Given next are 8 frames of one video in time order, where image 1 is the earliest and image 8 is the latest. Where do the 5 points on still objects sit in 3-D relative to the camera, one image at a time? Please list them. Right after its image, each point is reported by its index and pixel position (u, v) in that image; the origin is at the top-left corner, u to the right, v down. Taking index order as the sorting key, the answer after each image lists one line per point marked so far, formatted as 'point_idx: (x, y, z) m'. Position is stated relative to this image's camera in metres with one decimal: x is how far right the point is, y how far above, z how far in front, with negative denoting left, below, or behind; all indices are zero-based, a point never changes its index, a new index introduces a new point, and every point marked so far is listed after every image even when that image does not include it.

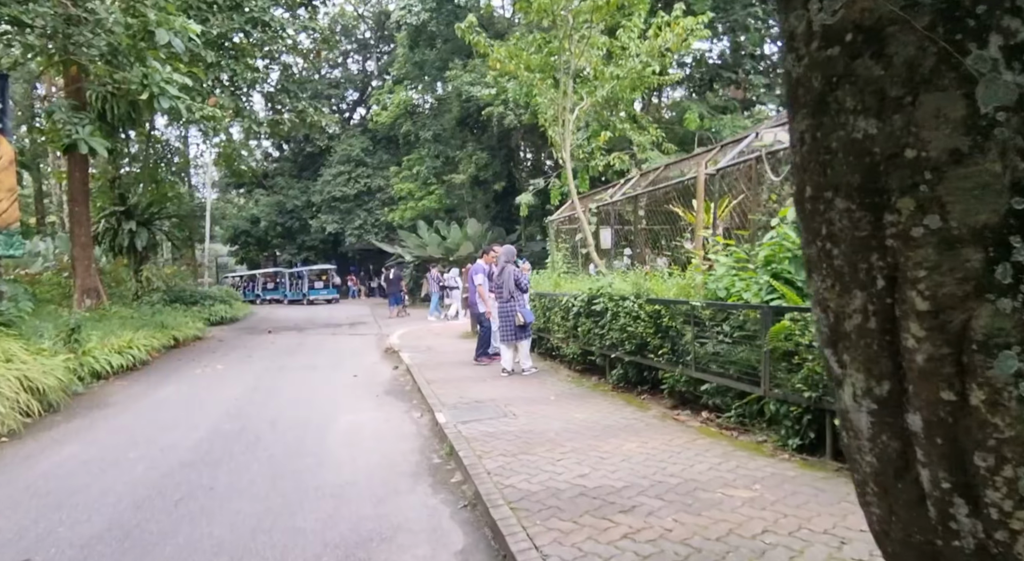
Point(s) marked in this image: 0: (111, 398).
0: (-5.3, -1.6, +8.3) m
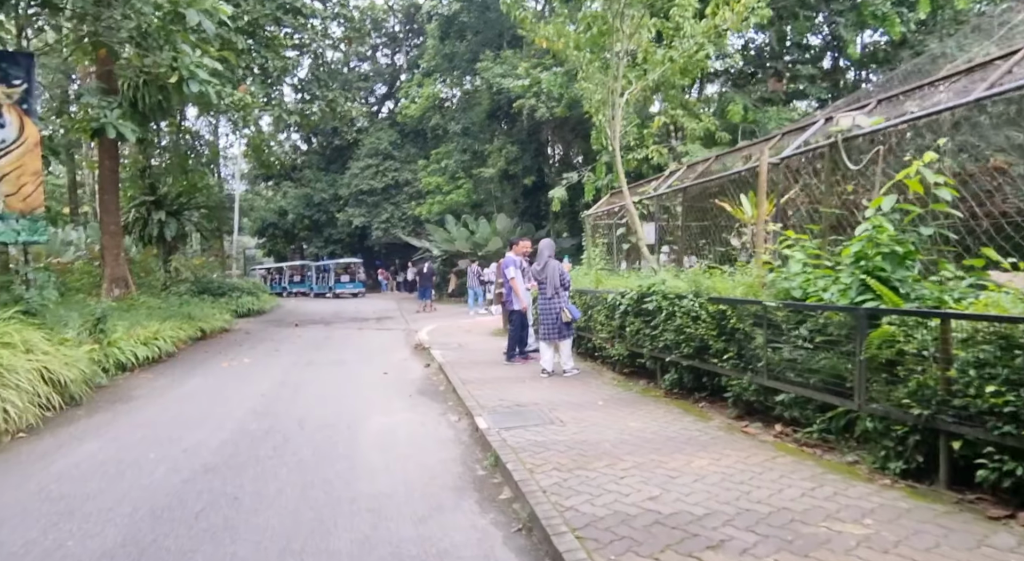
0: (-4.8, -1.4, +8.0) m
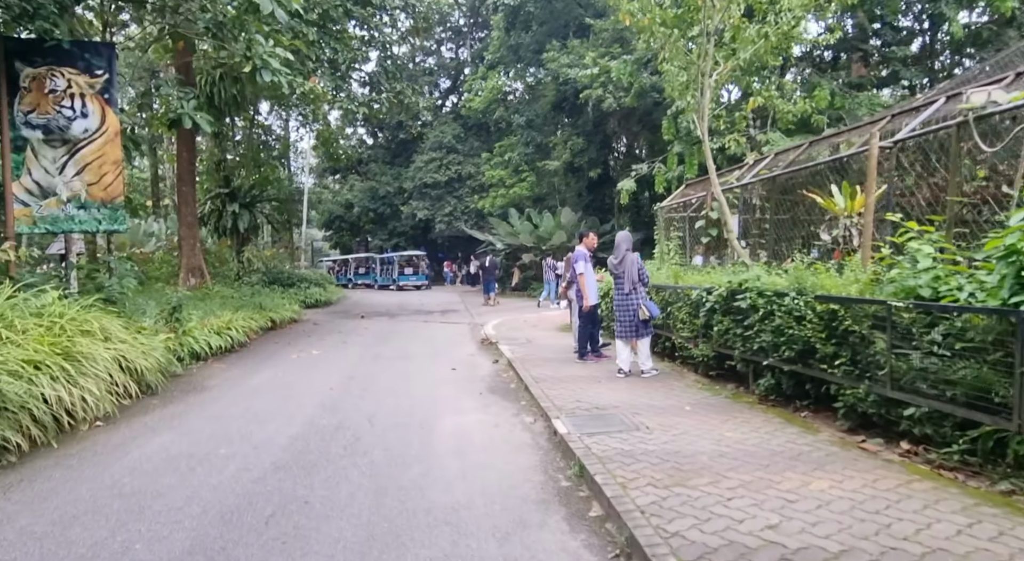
0: (-3.9, -1.3, +8.0) m
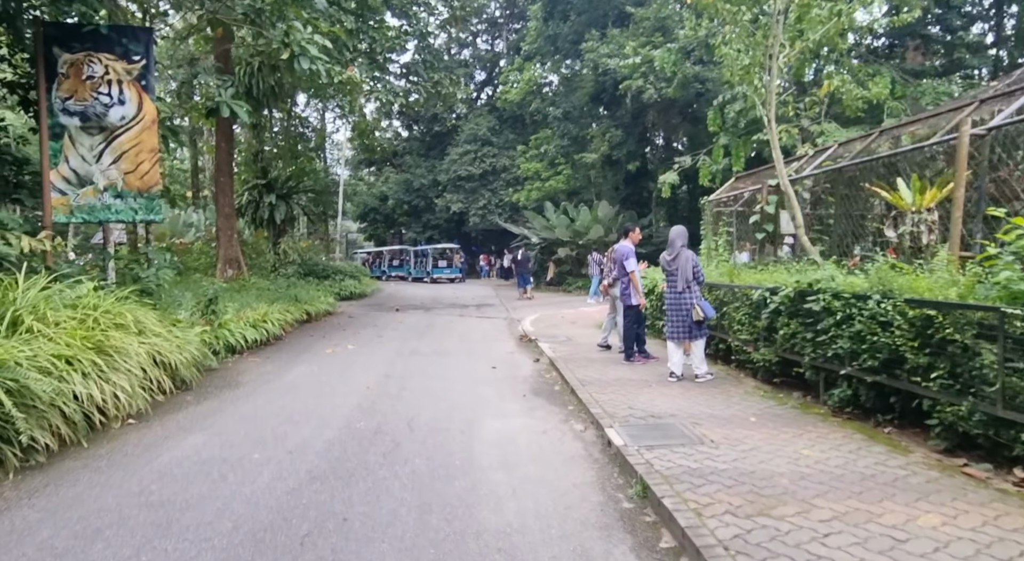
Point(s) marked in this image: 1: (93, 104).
0: (-3.3, -1.2, +7.8) m
1: (-5.0, +2.1, +7.5) m
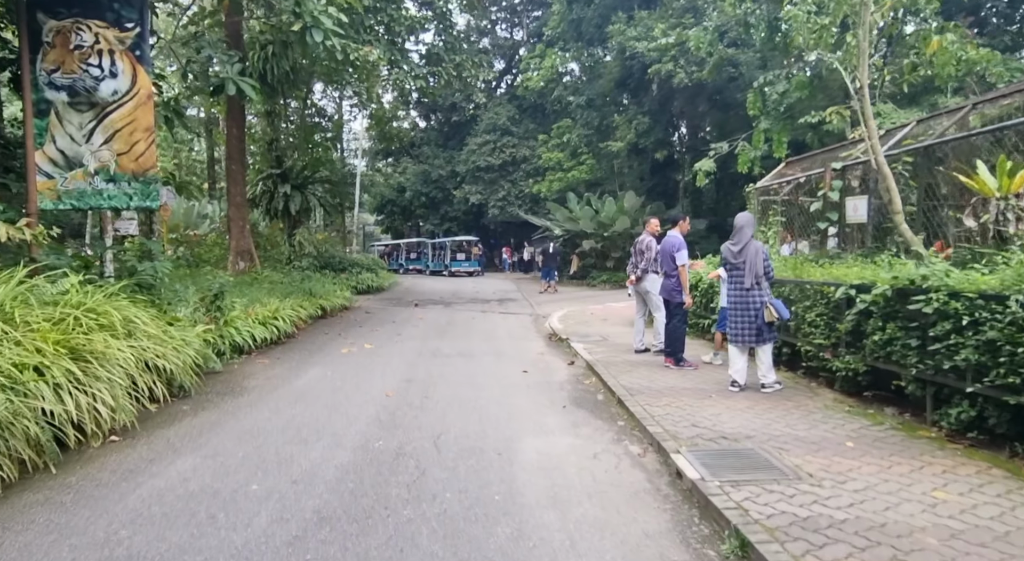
0: (-2.9, -1.1, +7.0) m
1: (-4.6, +2.2, +6.7) m
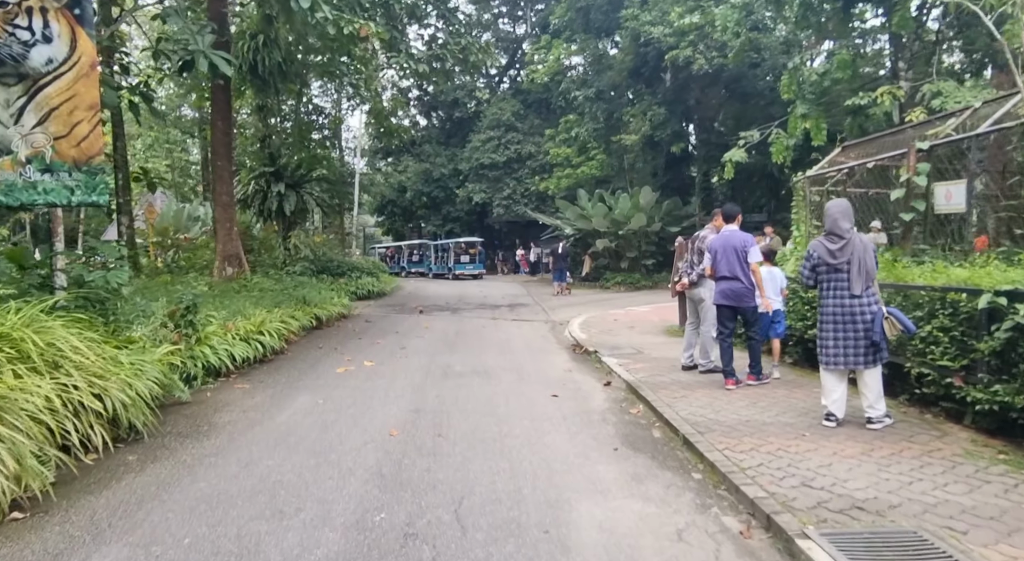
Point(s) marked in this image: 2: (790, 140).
0: (-2.6, -1.2, +5.7) m
1: (-4.3, +2.0, +5.4) m
2: (+6.2, +3.1, +13.8) m
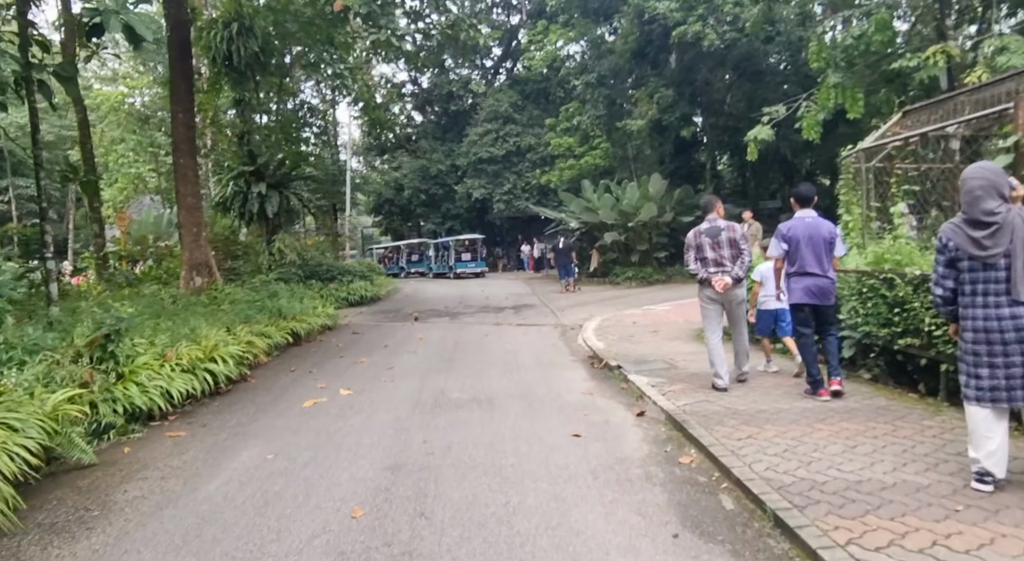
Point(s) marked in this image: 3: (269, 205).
0: (-2.6, -1.4, +4.2) m
1: (-4.4, +1.8, +3.9) m
2: (+6.1, +3.3, +12.3) m
3: (-7.1, +2.2, +18.4) m
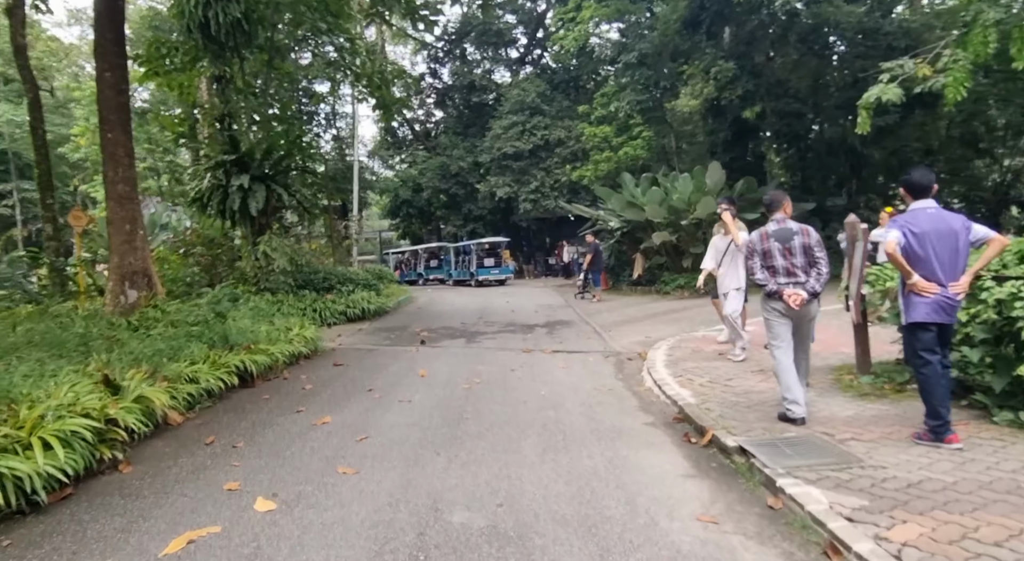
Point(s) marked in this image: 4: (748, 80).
0: (-2.4, -1.5, +1.1) m
1: (-4.2, +1.7, +0.9) m
2: (+6.6, +3.1, +8.9) m
3: (-6.4, +2.0, +15.6) m
4: (+7.4, +6.3, +19.9) m
